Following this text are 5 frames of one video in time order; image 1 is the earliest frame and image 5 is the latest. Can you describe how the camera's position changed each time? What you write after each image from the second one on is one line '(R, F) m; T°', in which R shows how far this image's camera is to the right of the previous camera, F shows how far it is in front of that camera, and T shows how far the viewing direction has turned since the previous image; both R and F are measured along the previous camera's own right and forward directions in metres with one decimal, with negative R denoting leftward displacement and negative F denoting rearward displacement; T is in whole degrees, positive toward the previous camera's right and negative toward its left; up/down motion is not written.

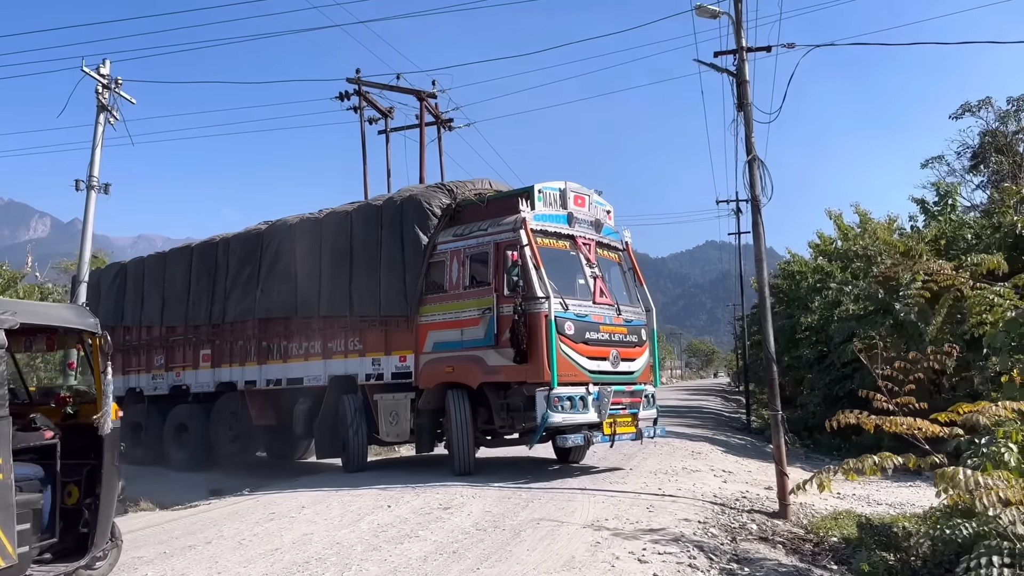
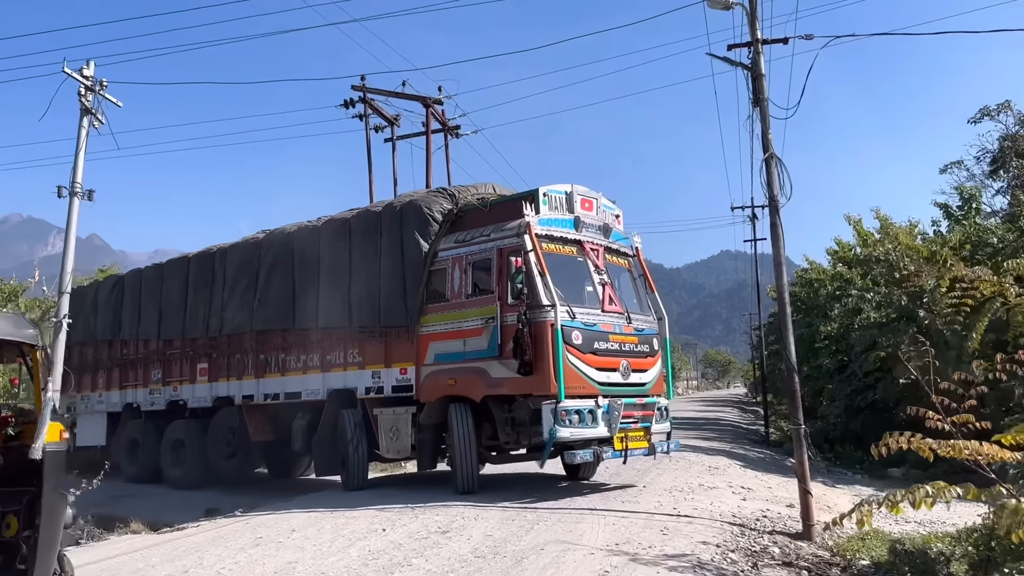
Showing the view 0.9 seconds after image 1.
(+0.1, +0.5) m; -1°
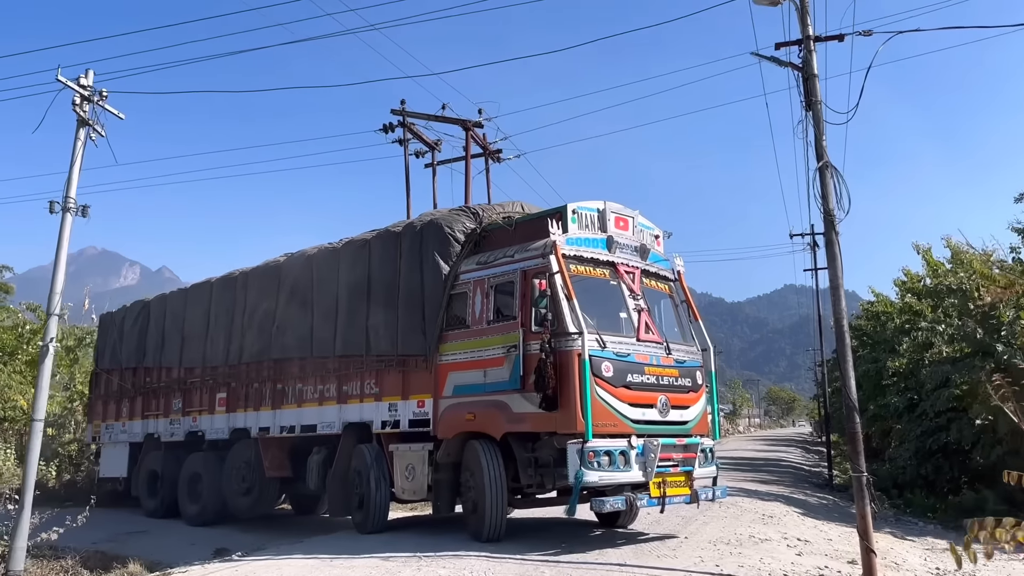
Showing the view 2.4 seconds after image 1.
(+0.4, +0.9) m; -4°
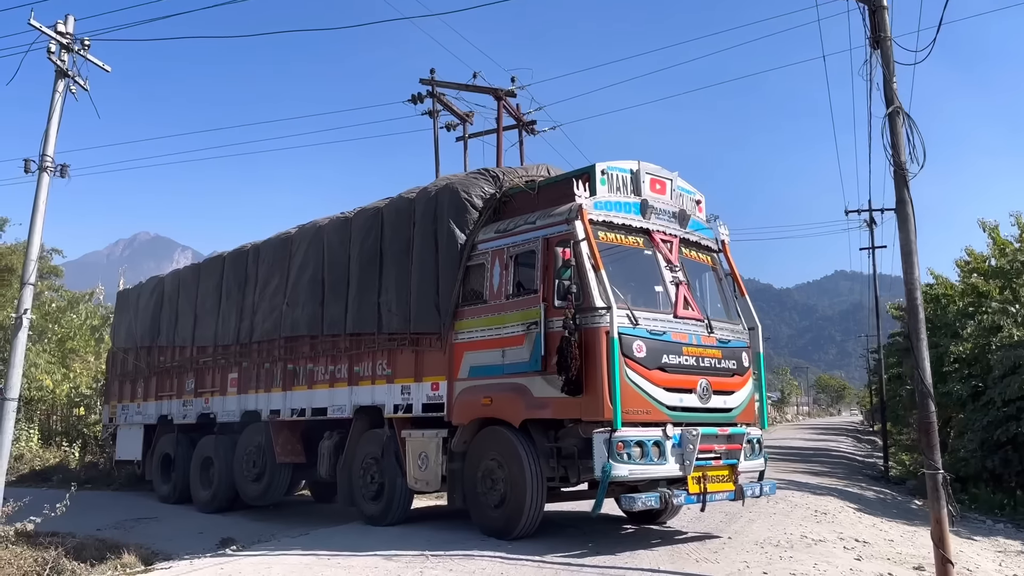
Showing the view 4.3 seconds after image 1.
(+0.2, +1.0) m; -3°
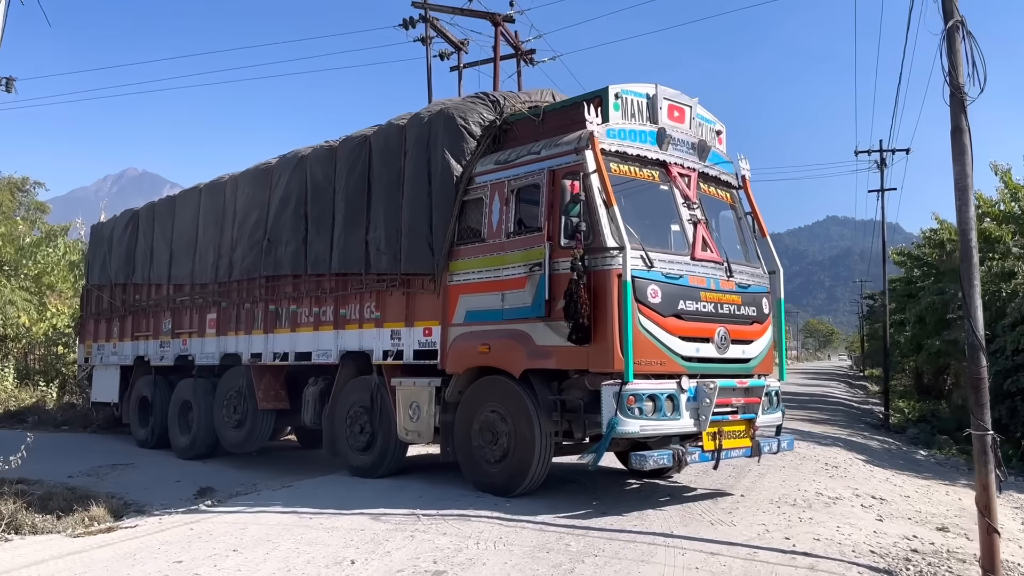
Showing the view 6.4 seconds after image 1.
(-0.1, +0.8) m; +1°
